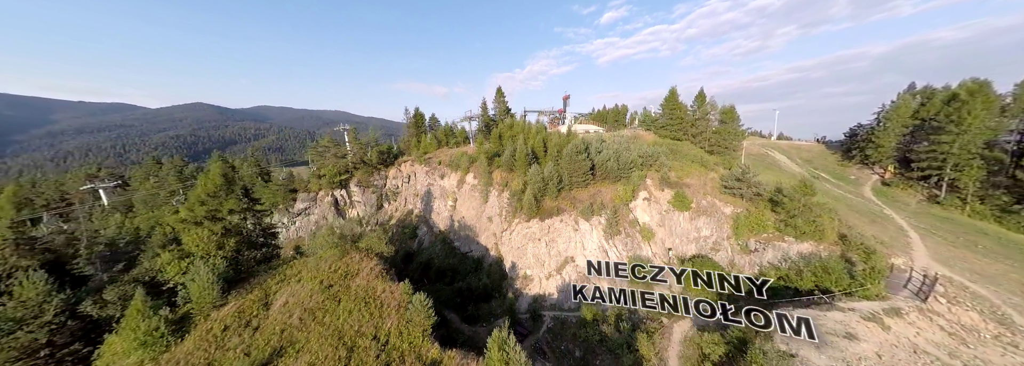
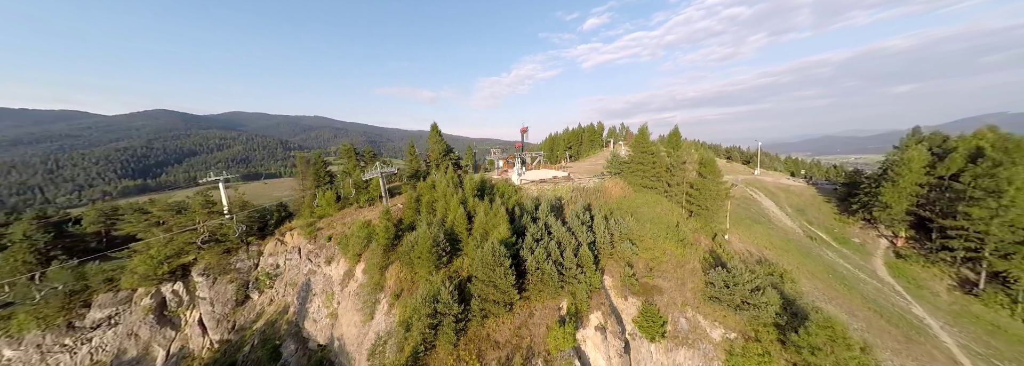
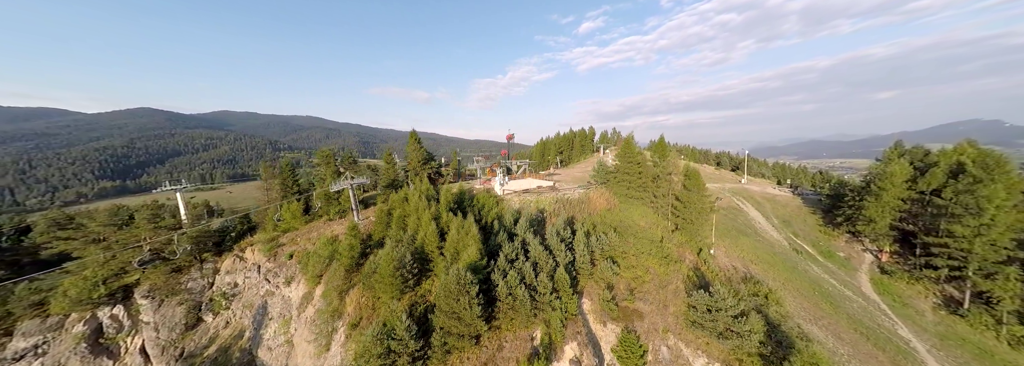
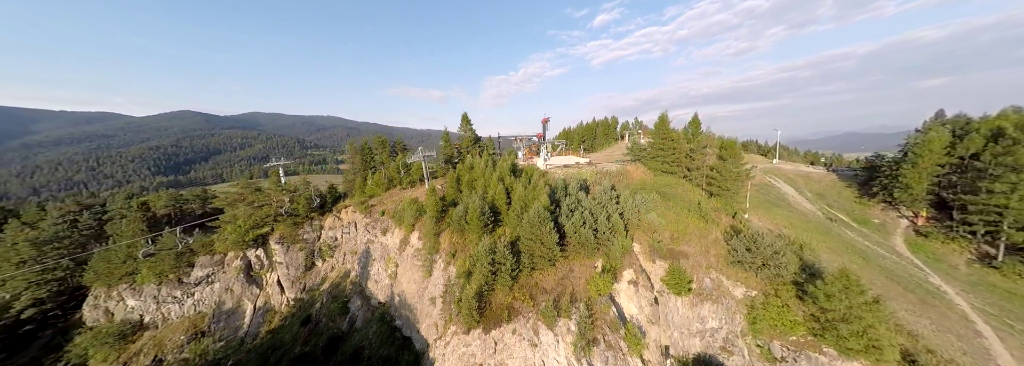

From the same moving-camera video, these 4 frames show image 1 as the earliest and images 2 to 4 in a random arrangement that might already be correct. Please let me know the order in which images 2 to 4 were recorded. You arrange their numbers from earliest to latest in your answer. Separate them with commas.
4, 2, 3
